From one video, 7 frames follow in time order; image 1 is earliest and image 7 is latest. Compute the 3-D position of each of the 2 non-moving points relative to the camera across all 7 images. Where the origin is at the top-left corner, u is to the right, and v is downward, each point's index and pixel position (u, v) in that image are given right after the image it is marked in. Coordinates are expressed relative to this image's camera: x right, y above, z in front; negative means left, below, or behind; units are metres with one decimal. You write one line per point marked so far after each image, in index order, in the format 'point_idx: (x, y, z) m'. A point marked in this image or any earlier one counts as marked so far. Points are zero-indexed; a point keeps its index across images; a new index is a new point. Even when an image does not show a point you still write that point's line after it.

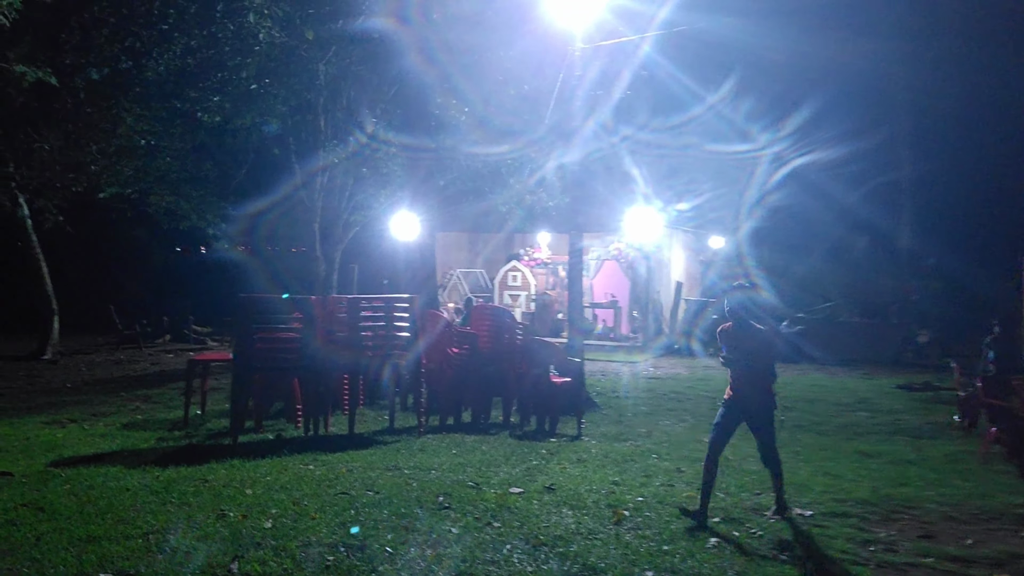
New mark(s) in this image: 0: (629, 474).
0: (+0.9, -1.4, +7.2) m
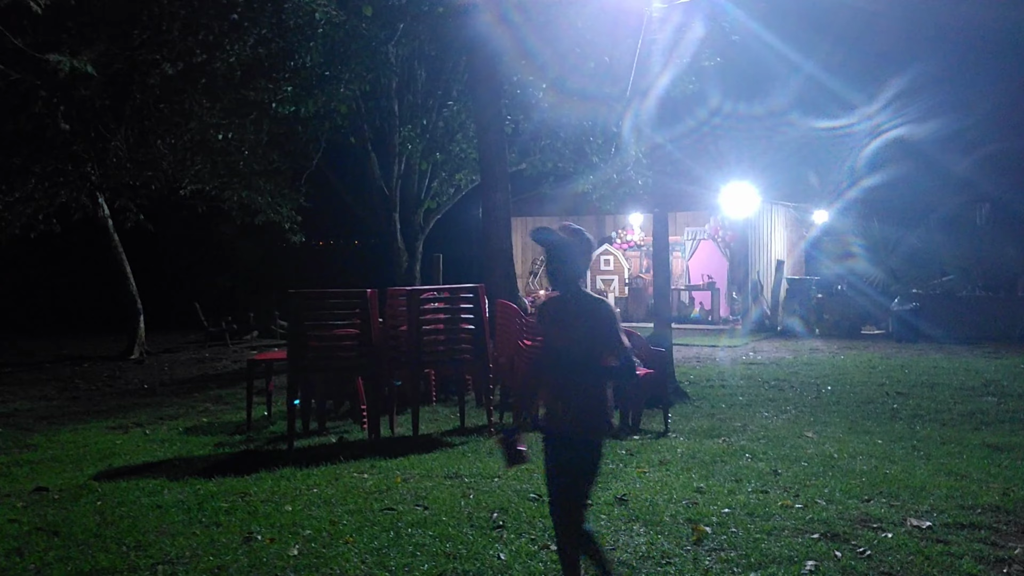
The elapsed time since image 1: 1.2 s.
0: (+1.4, -1.3, +6.3) m
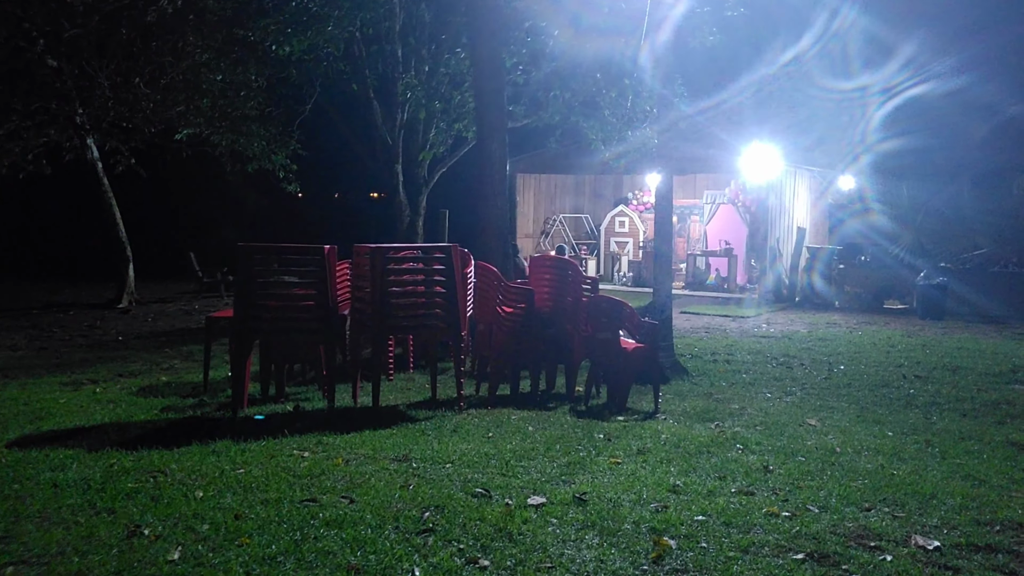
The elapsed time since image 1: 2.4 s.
0: (+1.1, -1.1, +5.6) m
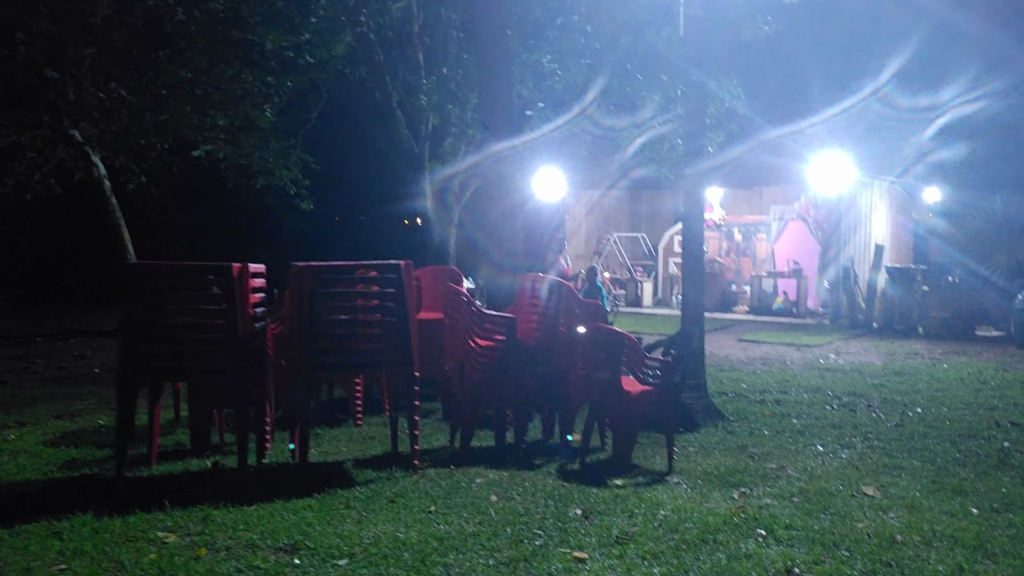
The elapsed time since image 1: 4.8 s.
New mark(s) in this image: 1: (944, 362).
0: (+0.7, -1.2, +4.0) m
1: (+5.9, -1.0, +12.9) m
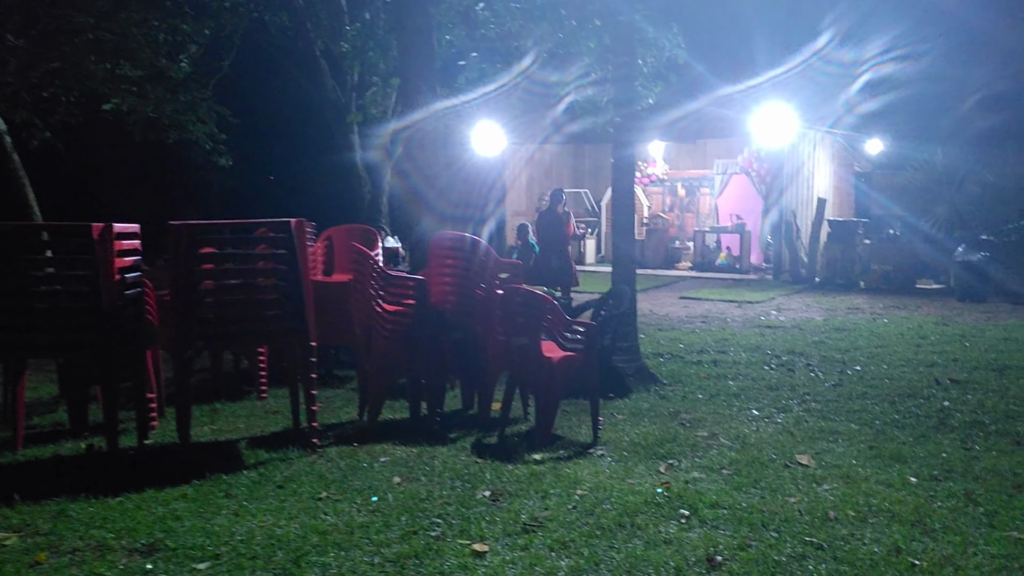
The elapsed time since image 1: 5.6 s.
0: (+0.3, -1.1, +3.6) m
1: (+5.0, -0.4, +12.7) m
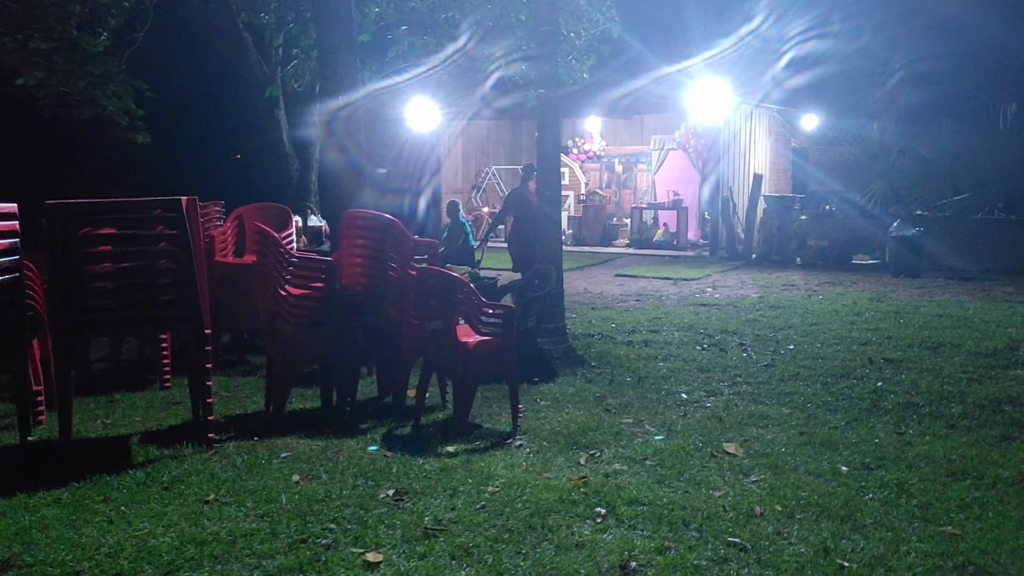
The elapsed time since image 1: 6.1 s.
0: (0.0, -1.0, +3.3) m
1: (+4.1, -0.1, +12.6) m
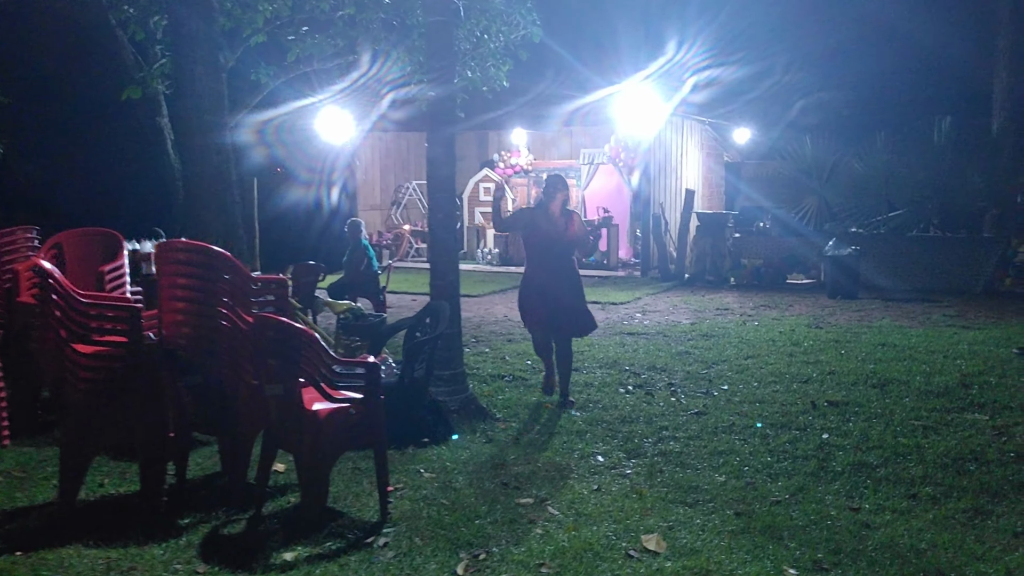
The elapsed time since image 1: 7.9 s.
0: (-0.5, -1.2, +2.1) m
1: (+3.0, -0.4, +11.7) m
